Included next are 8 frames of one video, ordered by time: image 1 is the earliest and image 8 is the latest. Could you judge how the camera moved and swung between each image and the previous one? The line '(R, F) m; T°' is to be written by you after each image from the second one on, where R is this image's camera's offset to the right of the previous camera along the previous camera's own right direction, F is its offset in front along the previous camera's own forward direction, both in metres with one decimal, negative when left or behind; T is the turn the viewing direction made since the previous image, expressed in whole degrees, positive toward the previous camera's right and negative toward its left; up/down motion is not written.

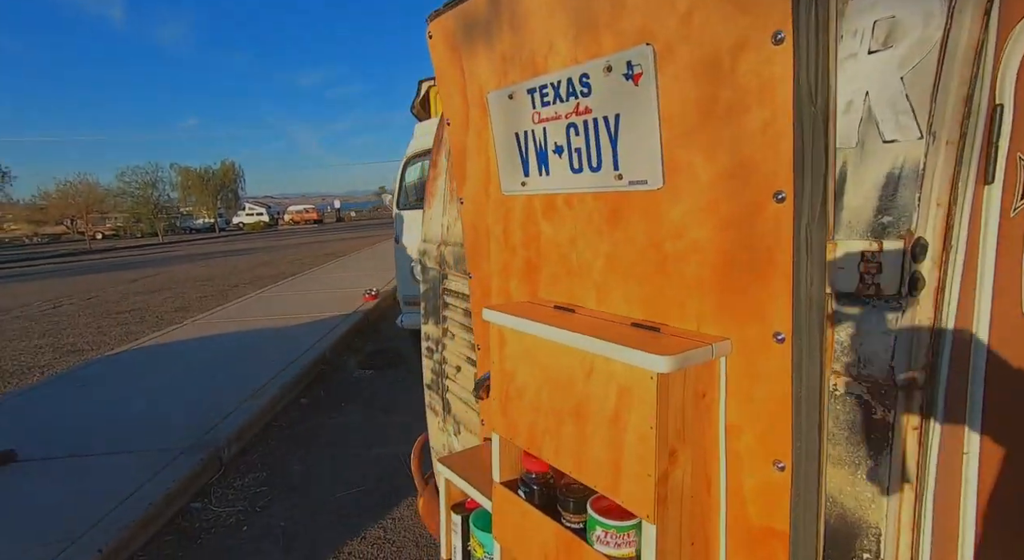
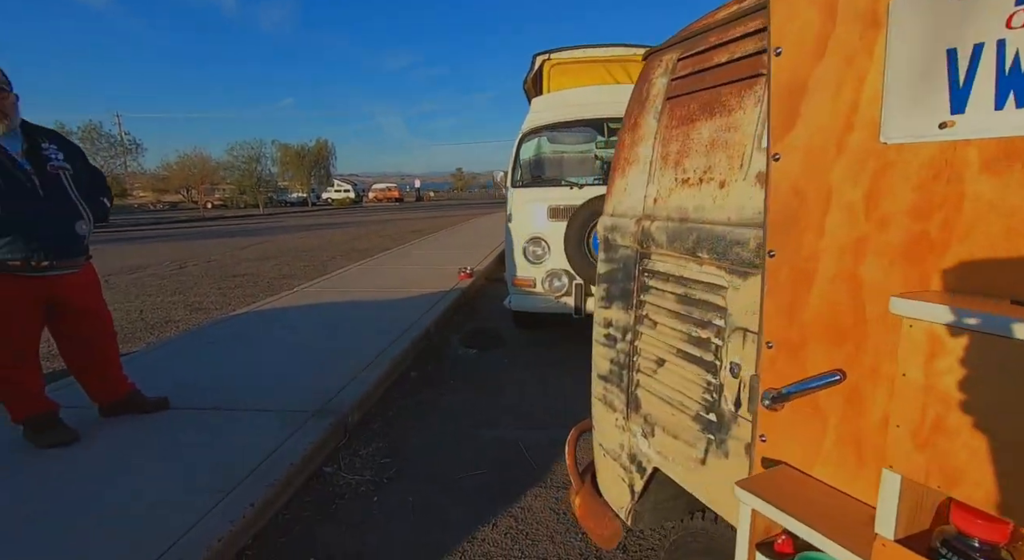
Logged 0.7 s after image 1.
(-0.2, +0.1) m; -9°
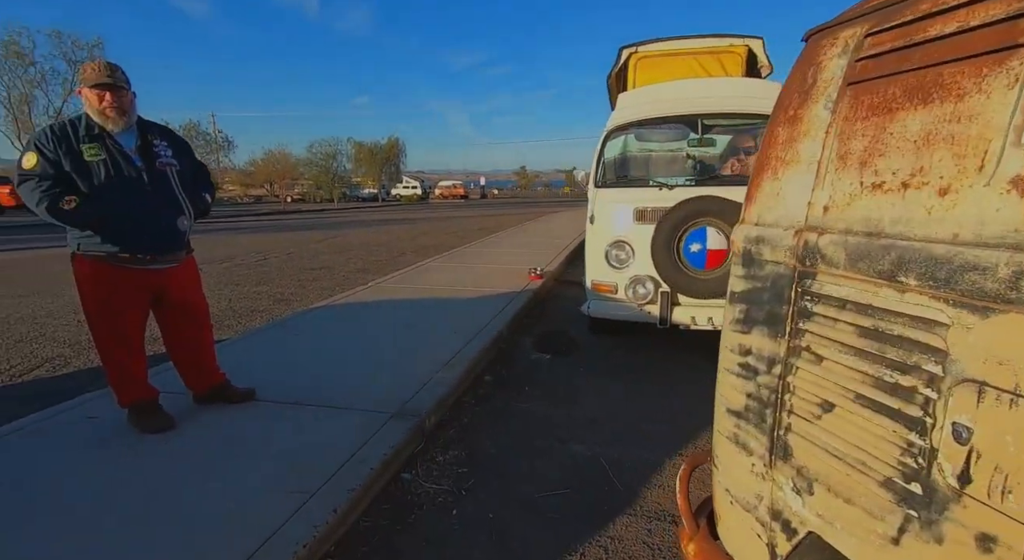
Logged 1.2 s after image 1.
(-0.1, +0.1) m; -7°
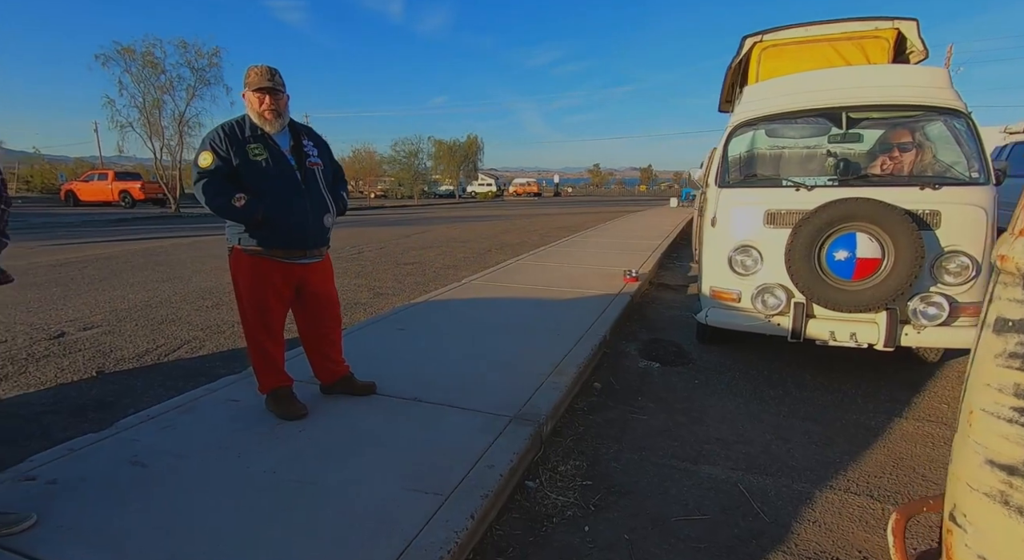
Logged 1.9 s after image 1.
(-0.2, +0.1) m; -9°
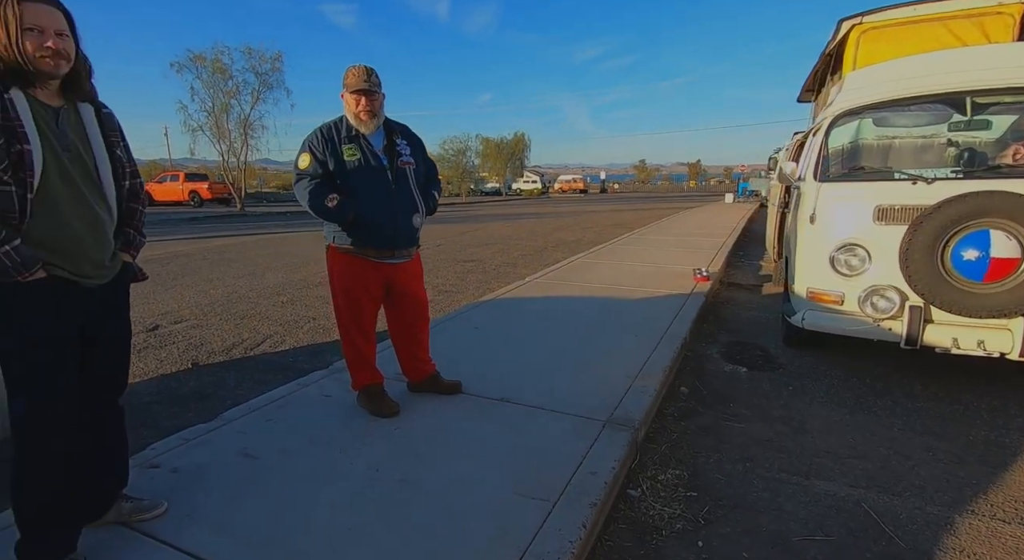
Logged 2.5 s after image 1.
(-0.2, +0.1) m; -6°
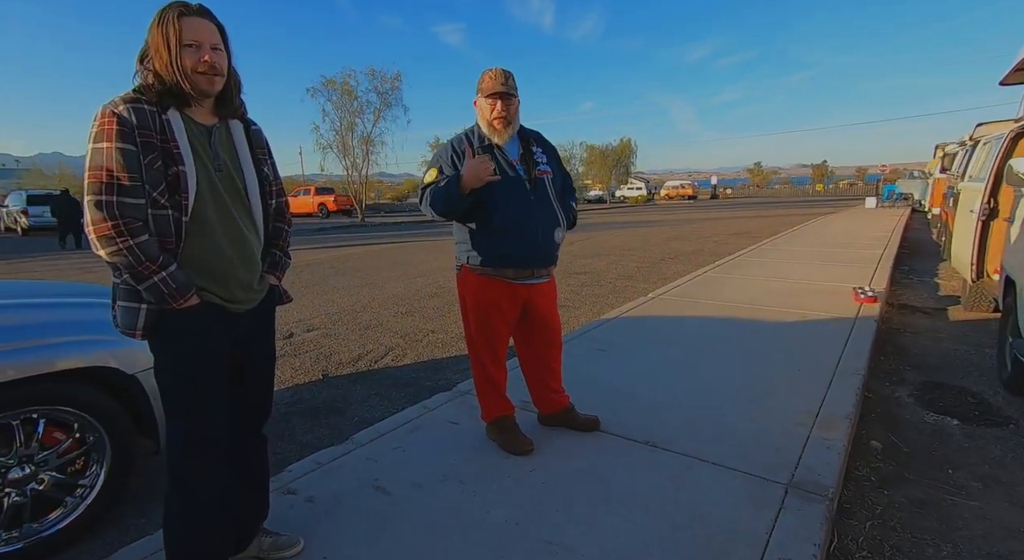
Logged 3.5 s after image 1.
(-0.2, +0.3) m; -11°
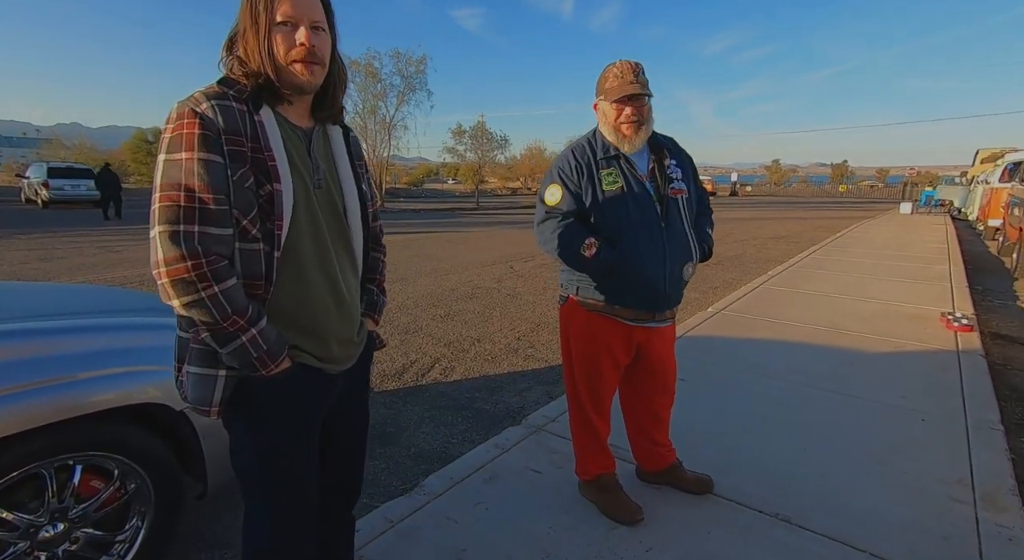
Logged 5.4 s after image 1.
(-0.5, +0.4) m; -1°
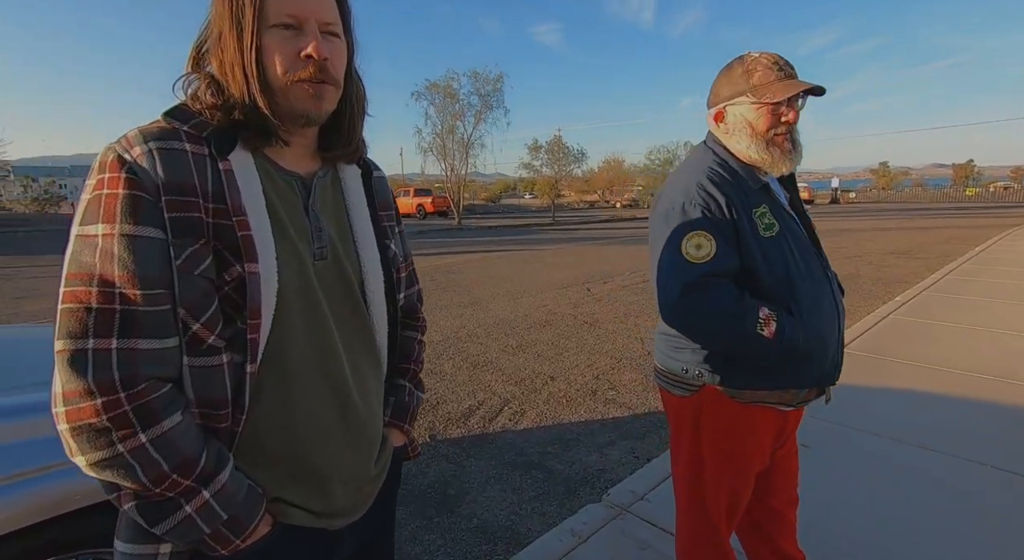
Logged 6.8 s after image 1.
(0.0, +0.5) m; -8°
